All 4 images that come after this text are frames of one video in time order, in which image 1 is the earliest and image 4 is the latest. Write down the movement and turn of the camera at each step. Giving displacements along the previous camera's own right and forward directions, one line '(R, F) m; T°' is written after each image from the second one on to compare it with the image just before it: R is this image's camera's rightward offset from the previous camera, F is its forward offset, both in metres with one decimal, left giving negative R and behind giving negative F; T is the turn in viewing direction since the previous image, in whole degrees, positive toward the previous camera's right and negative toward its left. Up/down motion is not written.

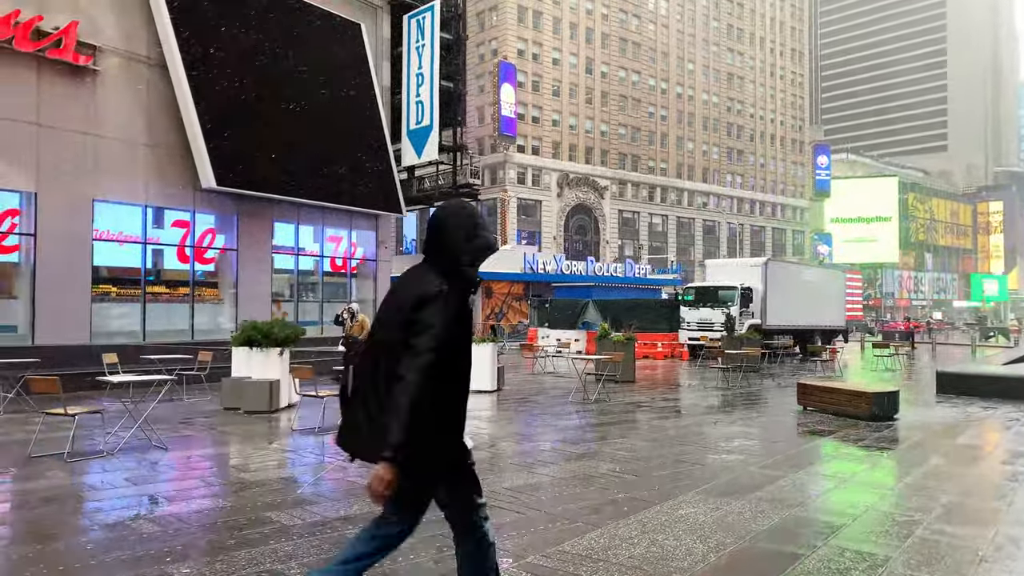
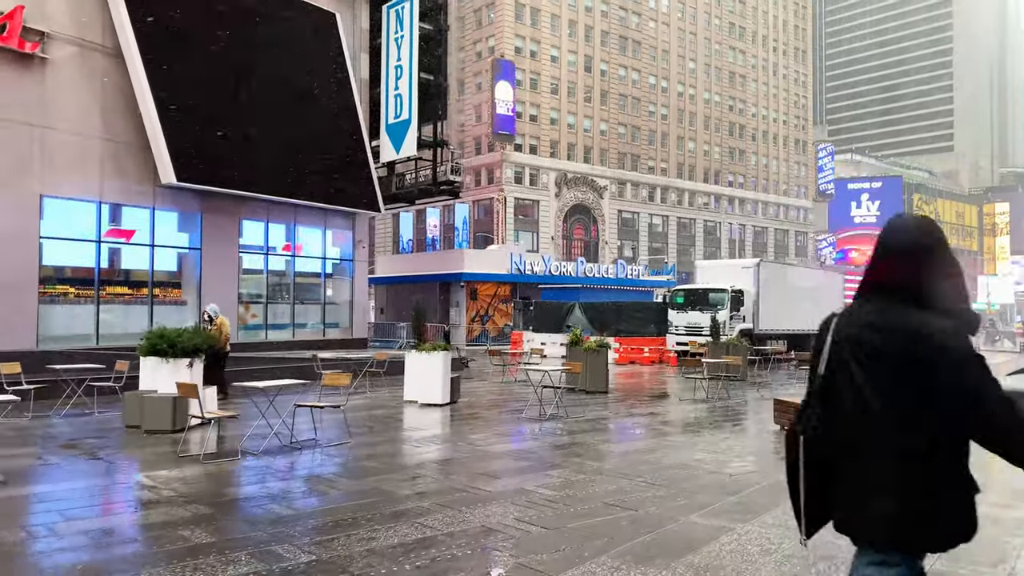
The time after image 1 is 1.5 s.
(+0.9, +1.2) m; 0°
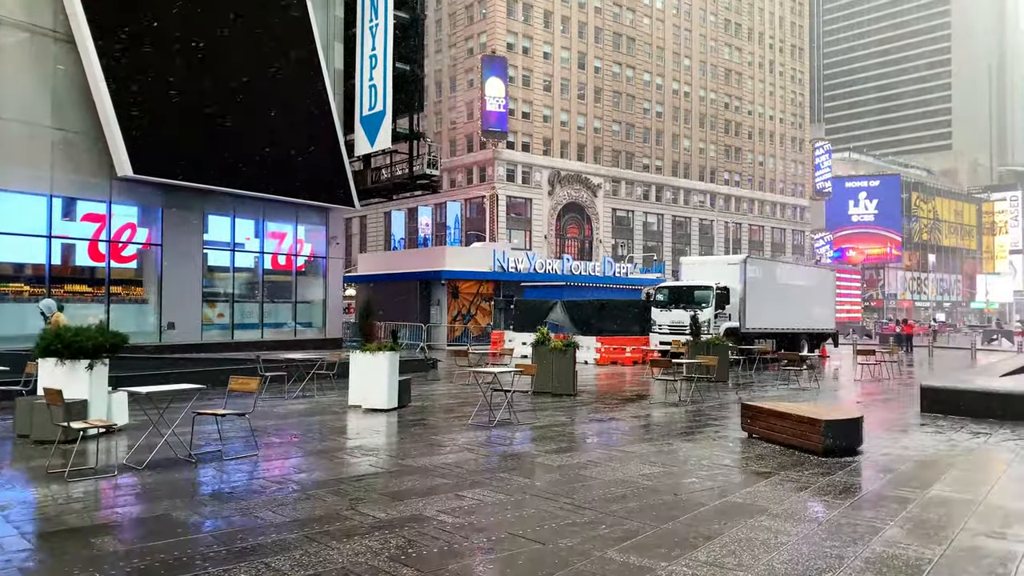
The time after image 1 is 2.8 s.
(+0.7, +1.0) m; 0°
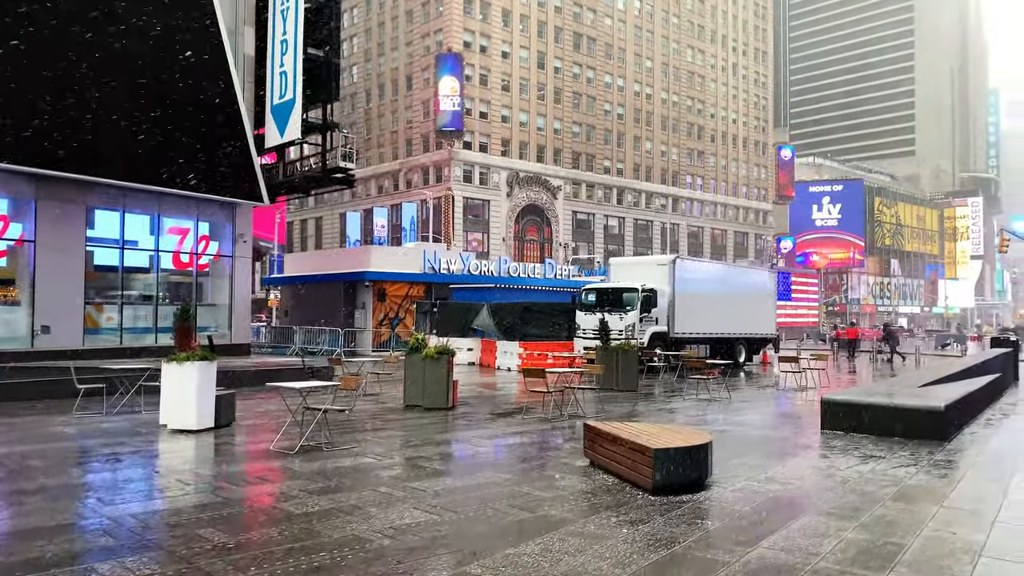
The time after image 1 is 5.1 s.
(+1.9, +1.5) m; +2°
